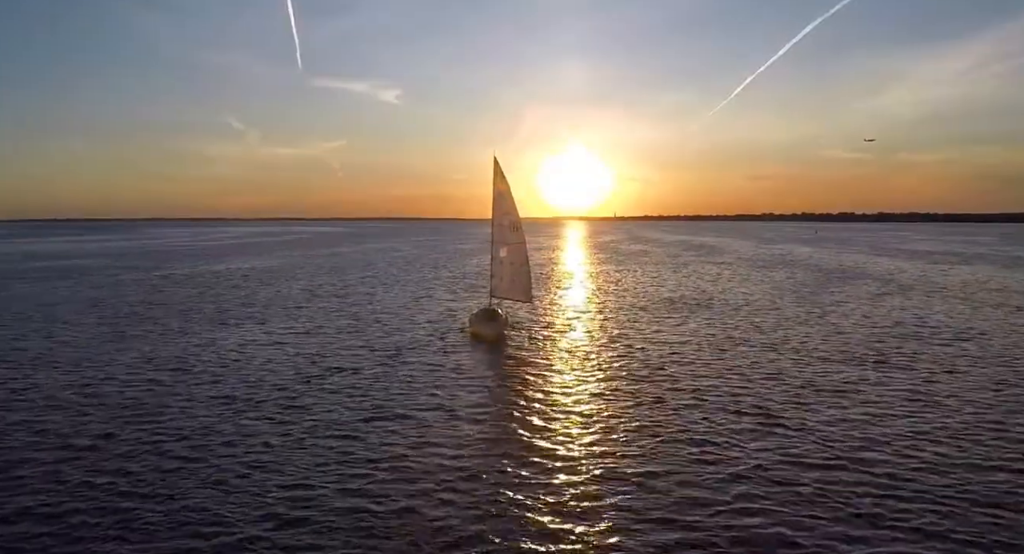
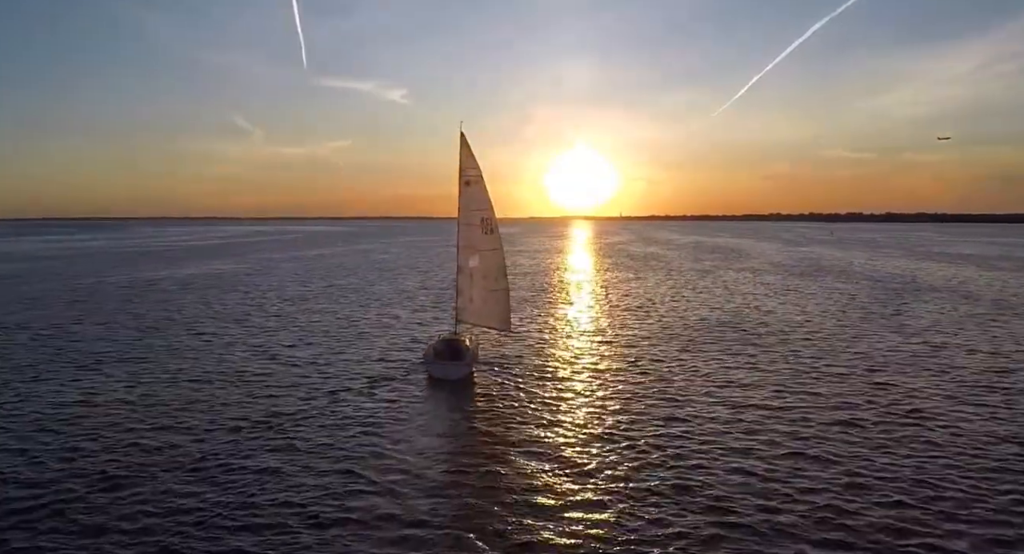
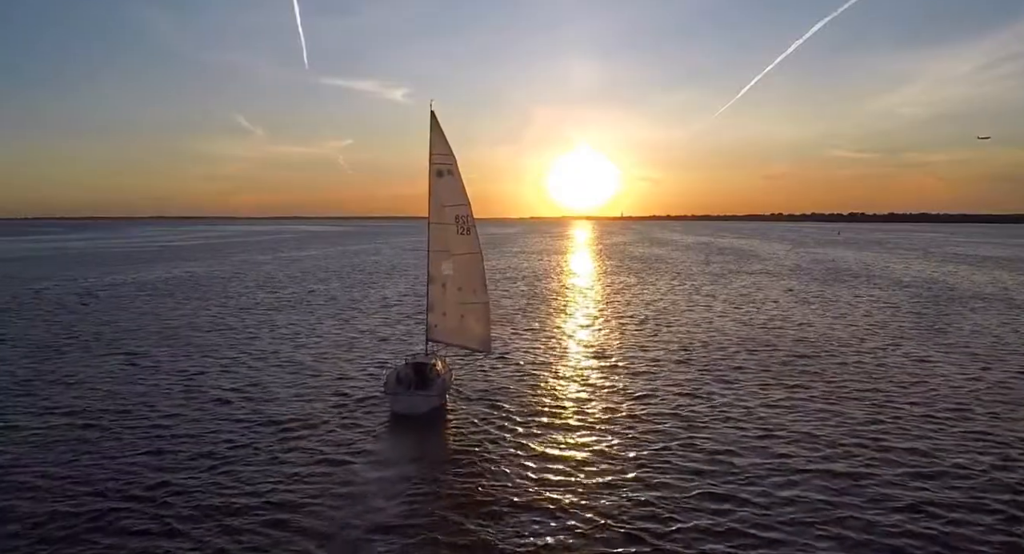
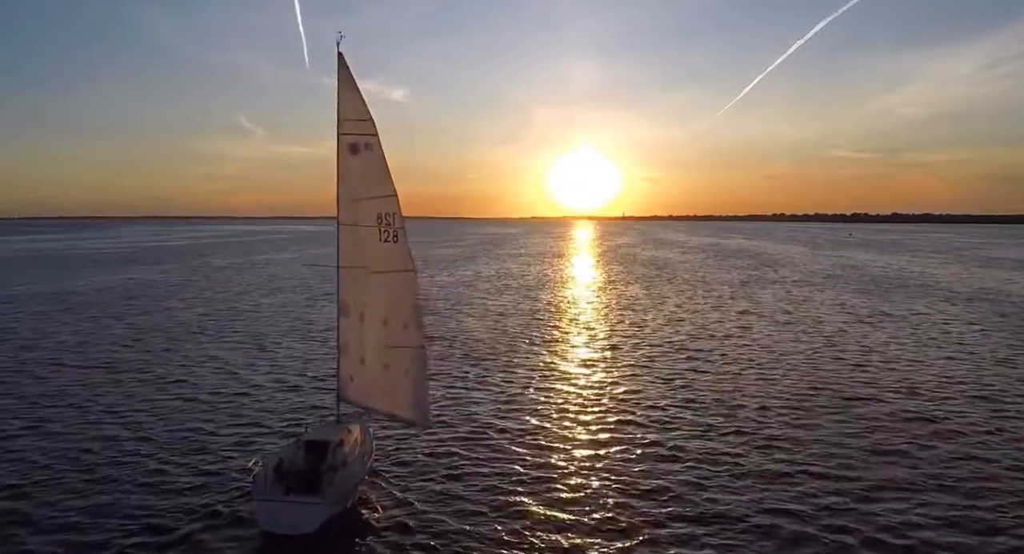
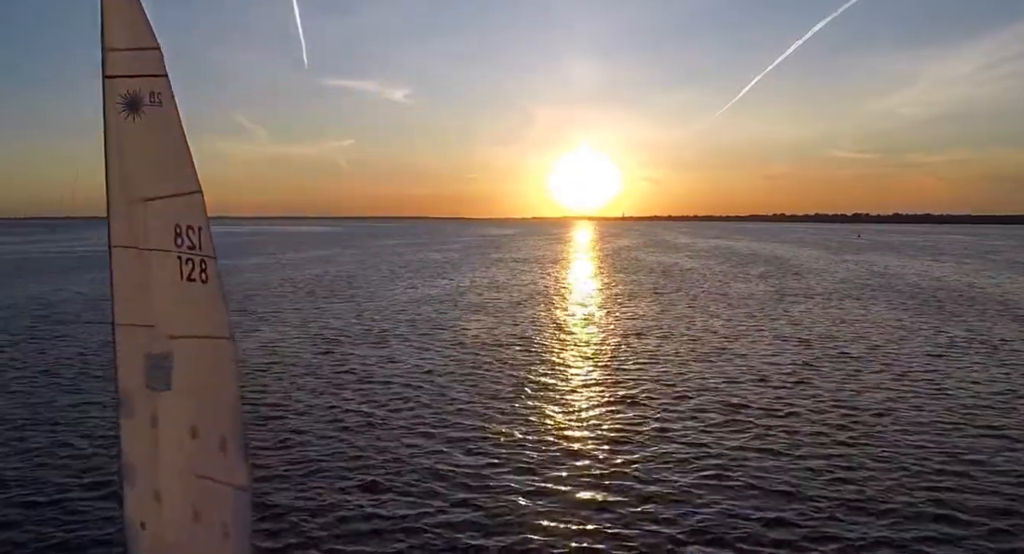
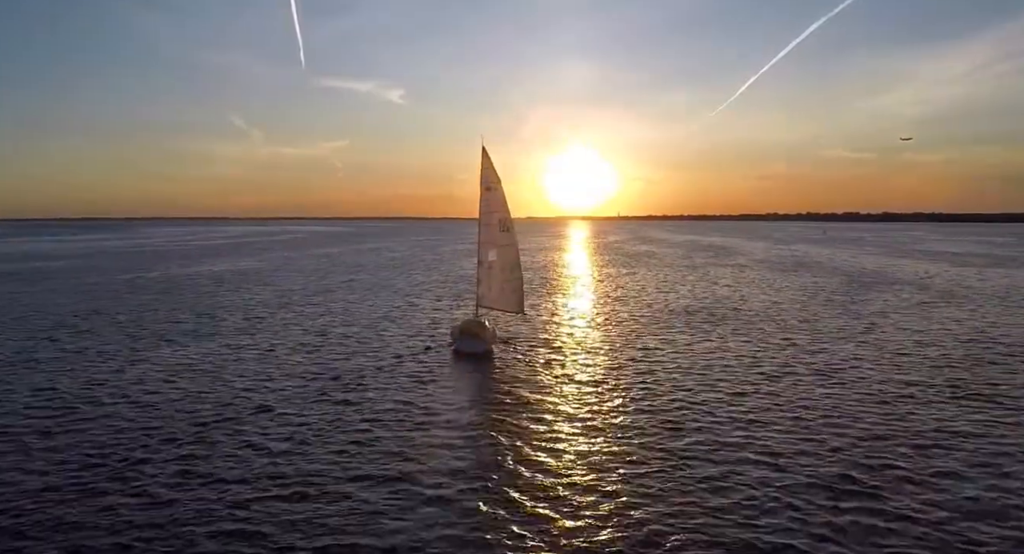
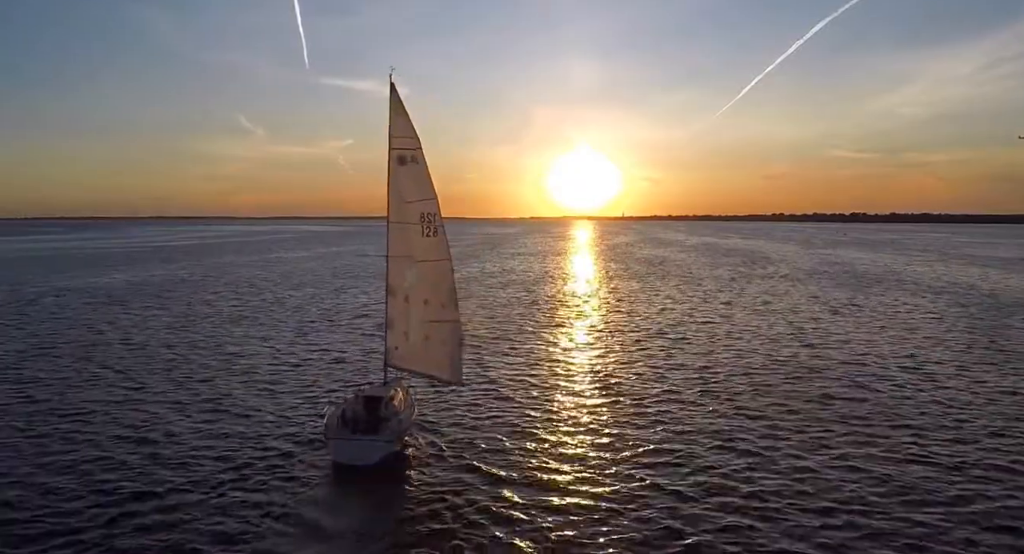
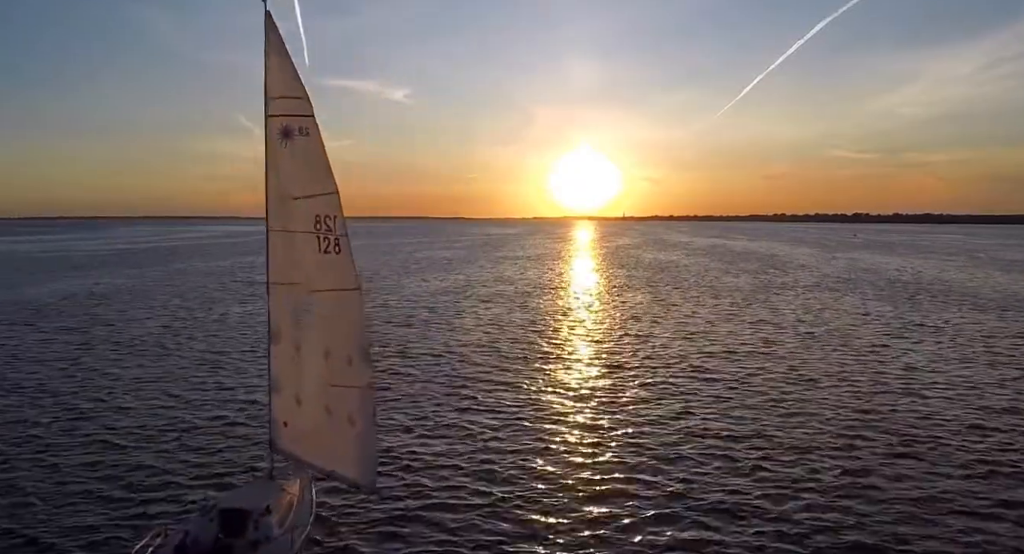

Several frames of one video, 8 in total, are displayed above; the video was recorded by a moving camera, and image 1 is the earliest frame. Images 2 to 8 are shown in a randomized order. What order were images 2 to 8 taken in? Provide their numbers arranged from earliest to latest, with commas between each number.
6, 2, 3, 7, 4, 8, 5
